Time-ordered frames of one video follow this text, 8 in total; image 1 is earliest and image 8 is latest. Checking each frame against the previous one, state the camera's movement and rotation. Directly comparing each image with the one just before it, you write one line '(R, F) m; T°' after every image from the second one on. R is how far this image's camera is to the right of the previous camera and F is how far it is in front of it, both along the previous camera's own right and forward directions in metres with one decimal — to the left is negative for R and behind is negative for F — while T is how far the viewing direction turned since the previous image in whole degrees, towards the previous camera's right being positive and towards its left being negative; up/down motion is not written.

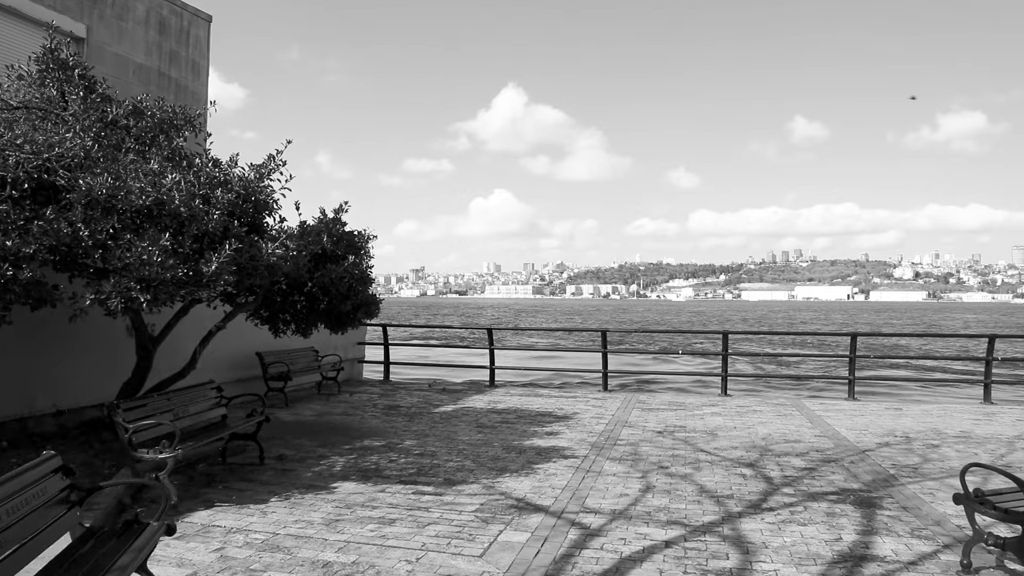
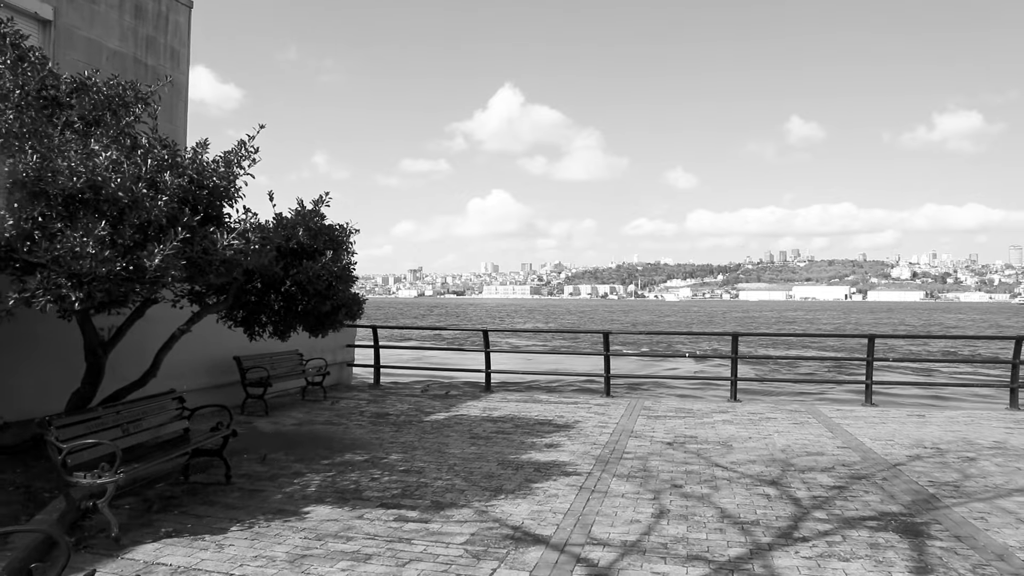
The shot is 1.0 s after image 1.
(0.0, +0.7) m; 0°
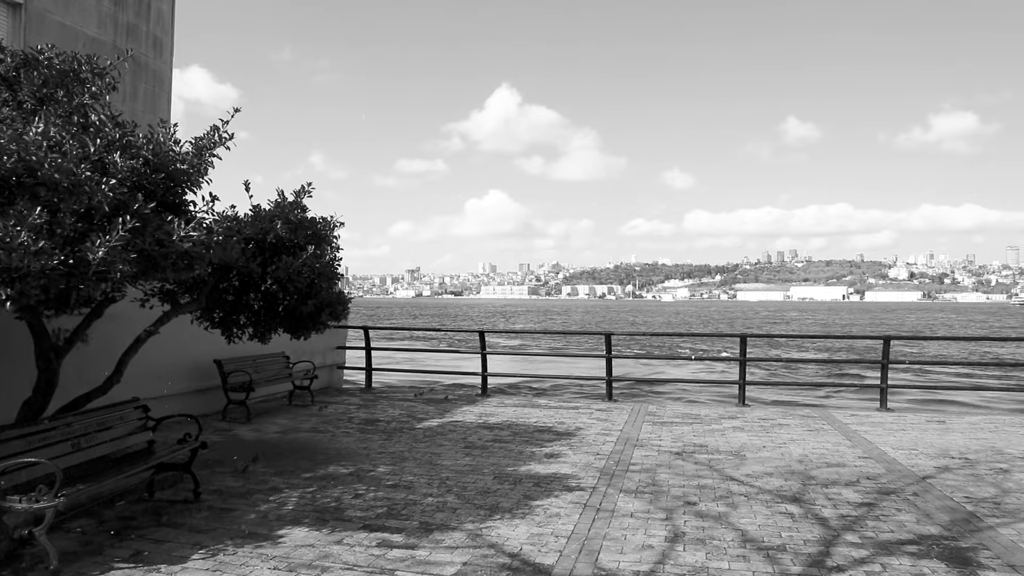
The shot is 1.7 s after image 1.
(0.0, +0.6) m; 0°
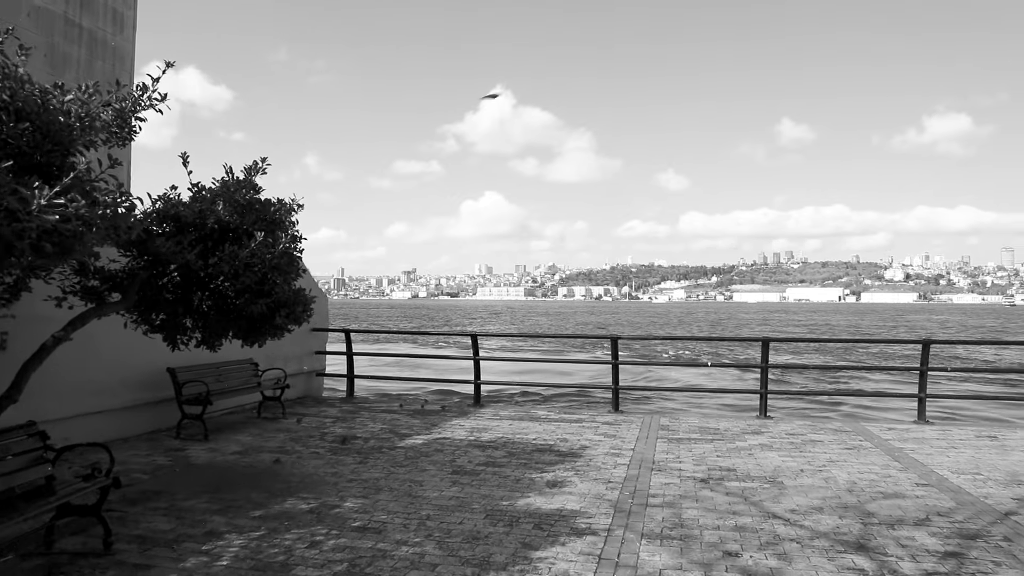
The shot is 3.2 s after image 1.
(0.0, +1.2) m; 0°
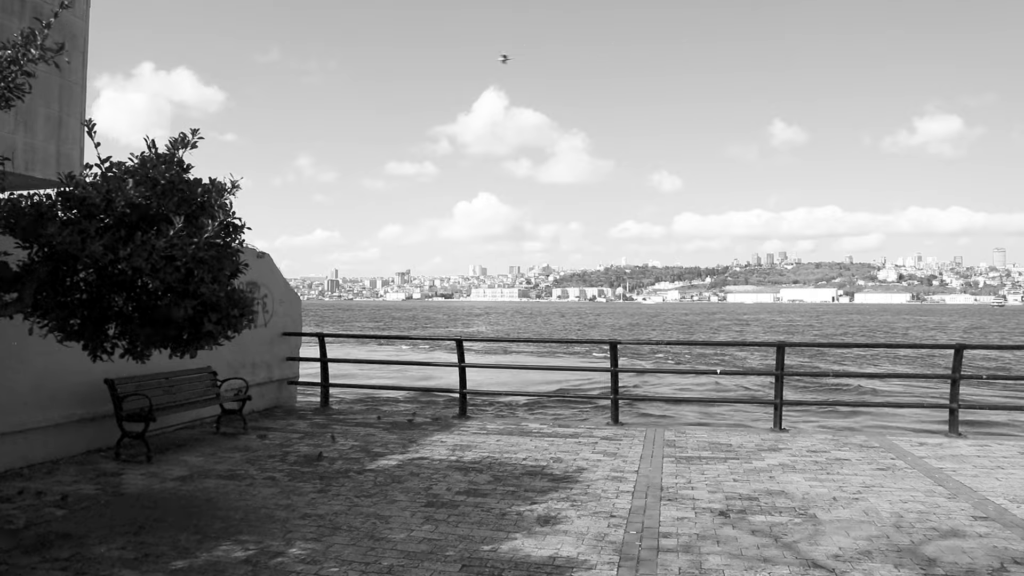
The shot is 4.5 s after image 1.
(+0.1, +1.0) m; 0°
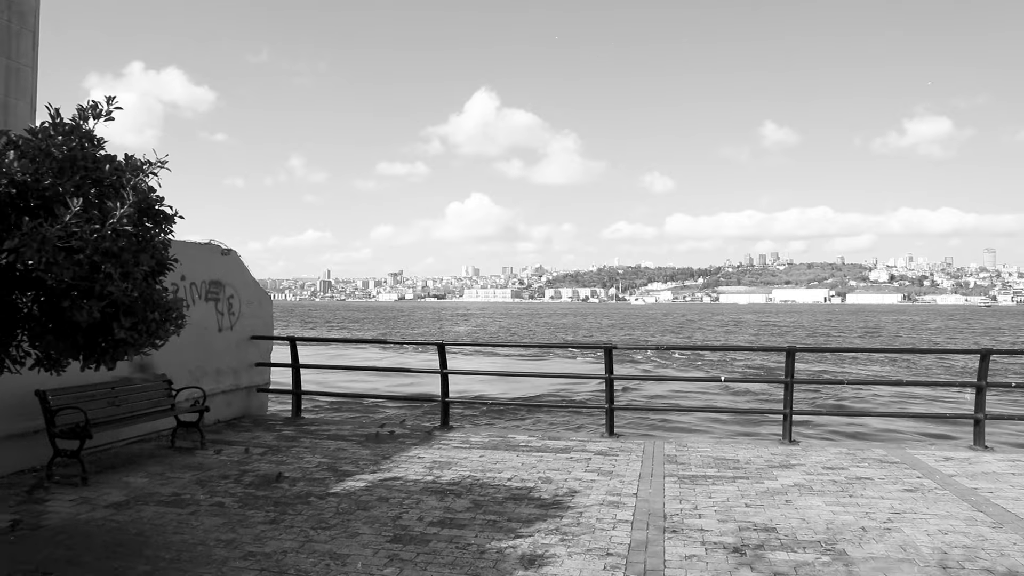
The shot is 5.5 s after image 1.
(+0.1, +0.8) m; +1°
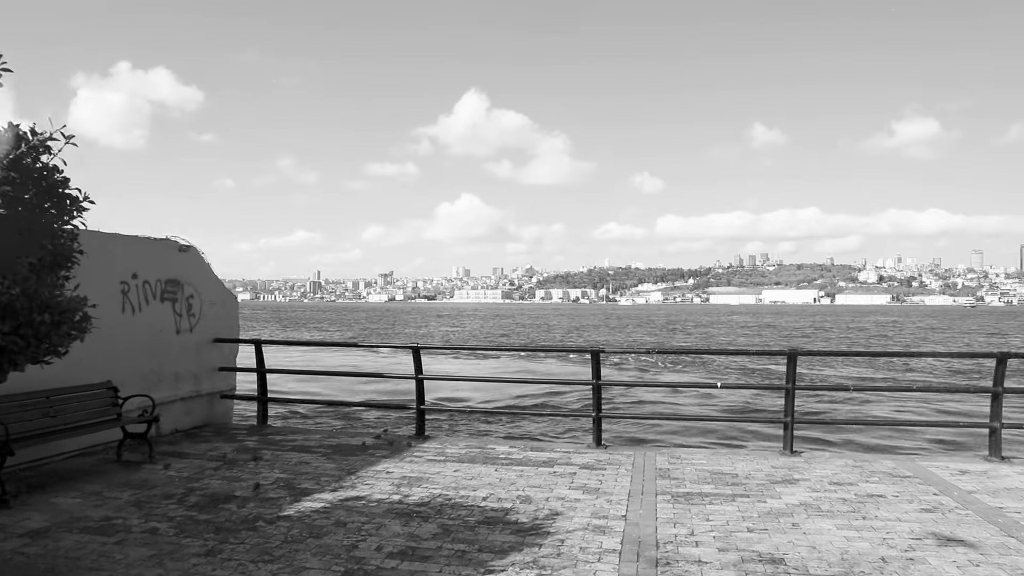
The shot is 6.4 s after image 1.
(+0.1, +0.7) m; +1°
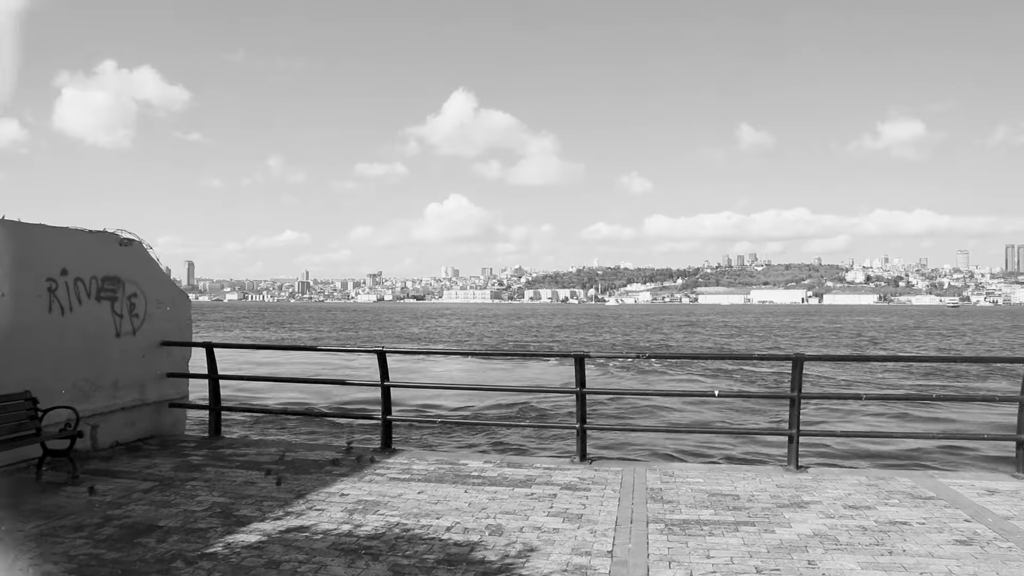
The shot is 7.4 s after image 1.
(+0.2, +0.8) m; +1°
